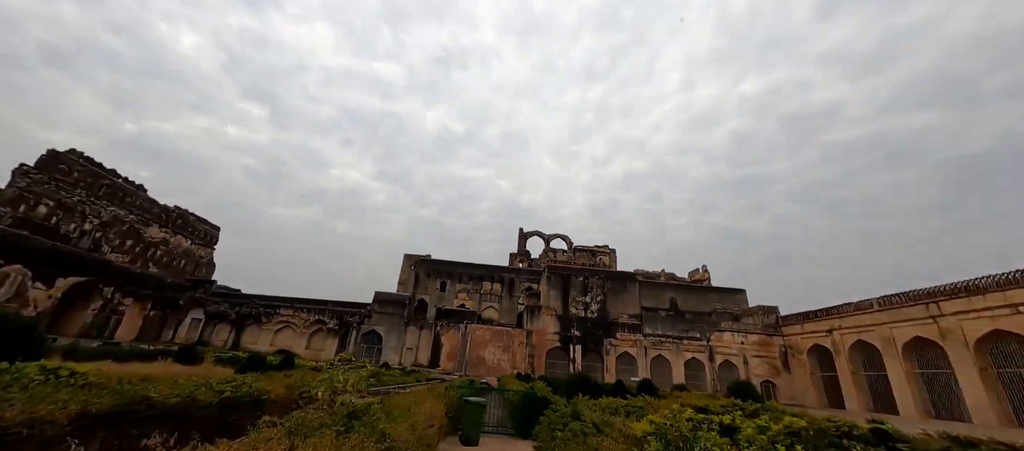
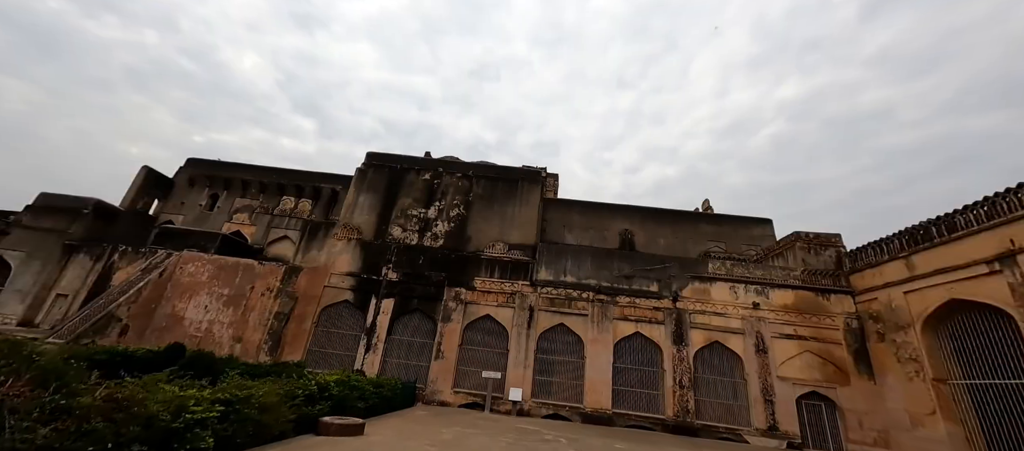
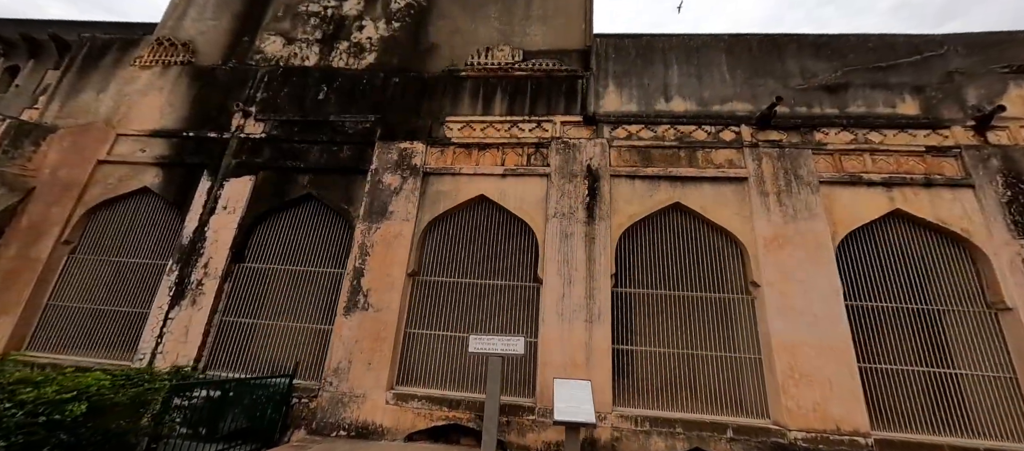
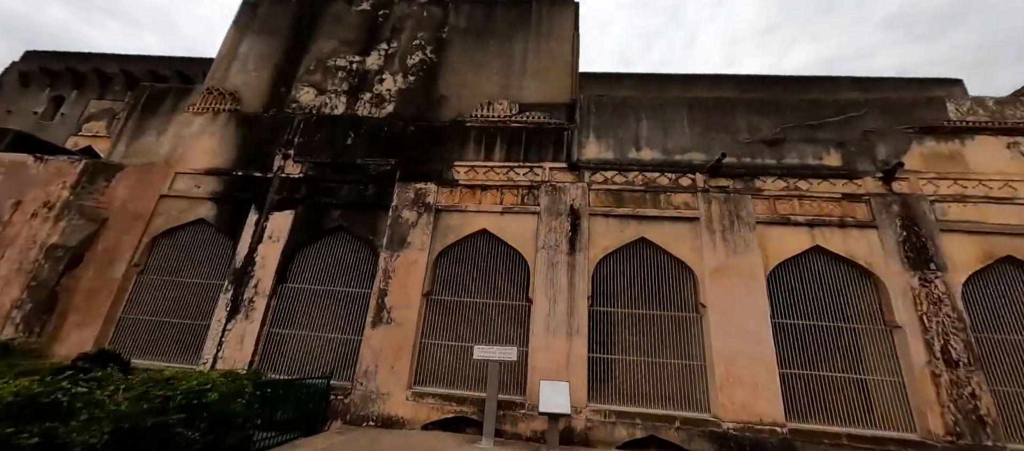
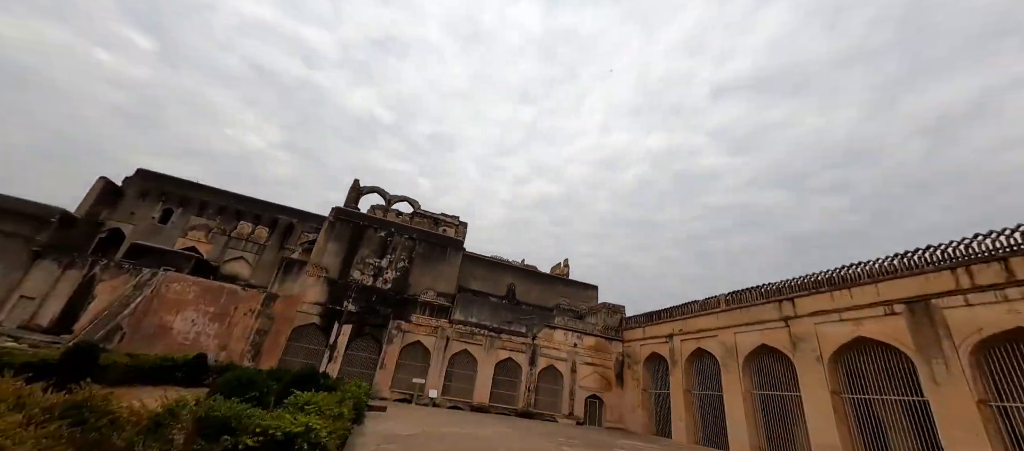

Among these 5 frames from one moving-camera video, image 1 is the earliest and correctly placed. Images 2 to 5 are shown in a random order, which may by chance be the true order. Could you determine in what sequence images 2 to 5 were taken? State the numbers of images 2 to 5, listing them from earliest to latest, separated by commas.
5, 2, 4, 3
